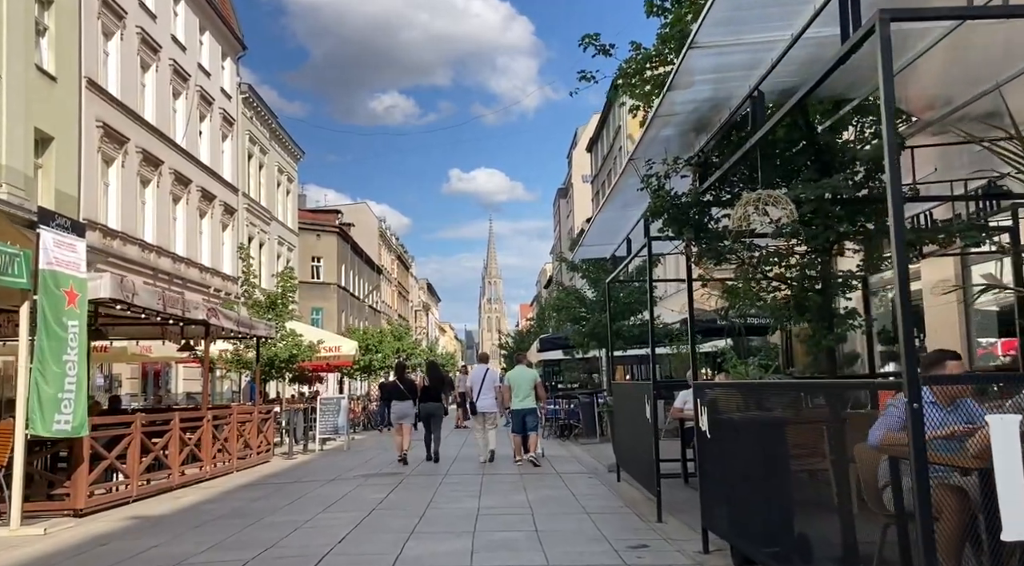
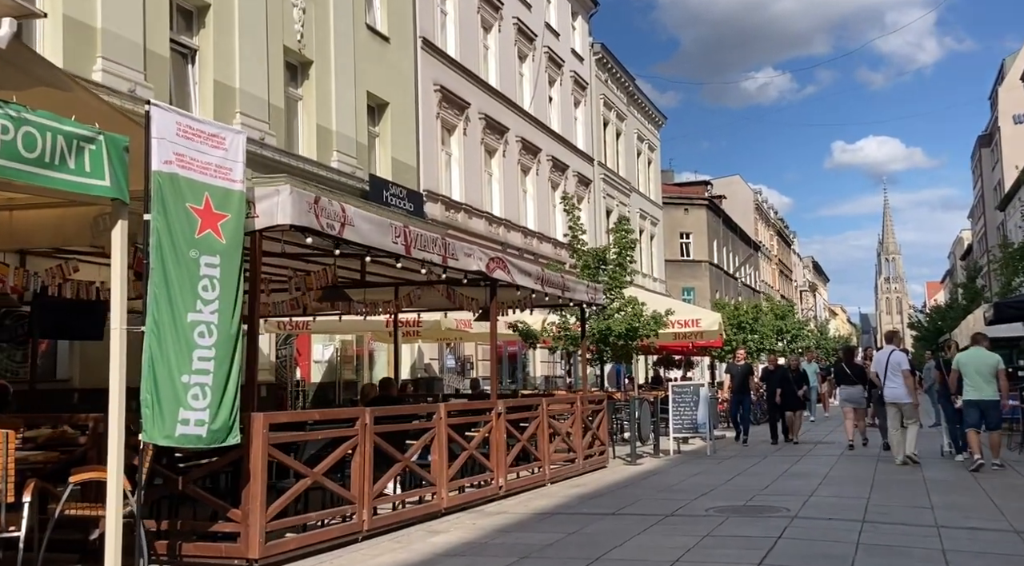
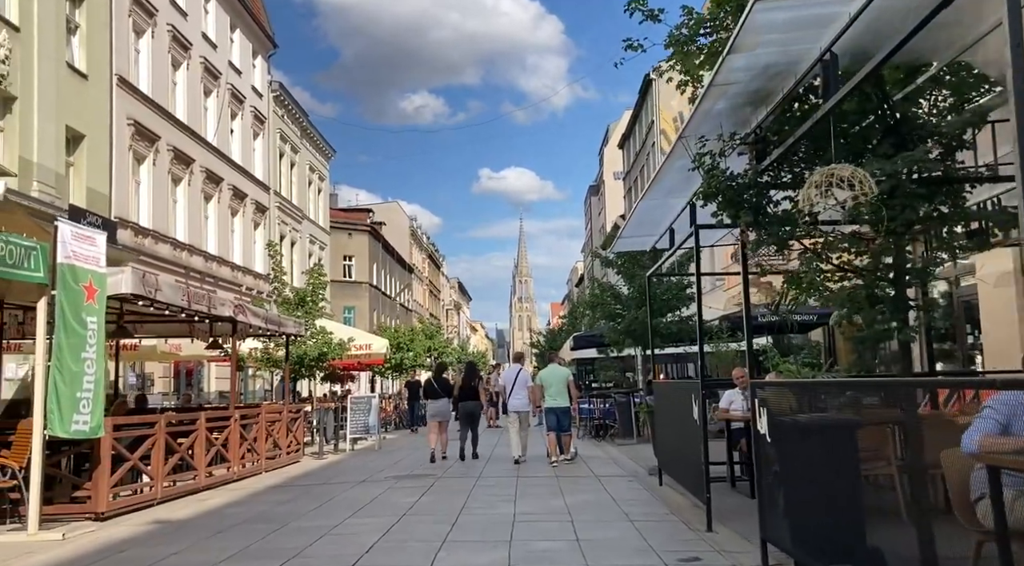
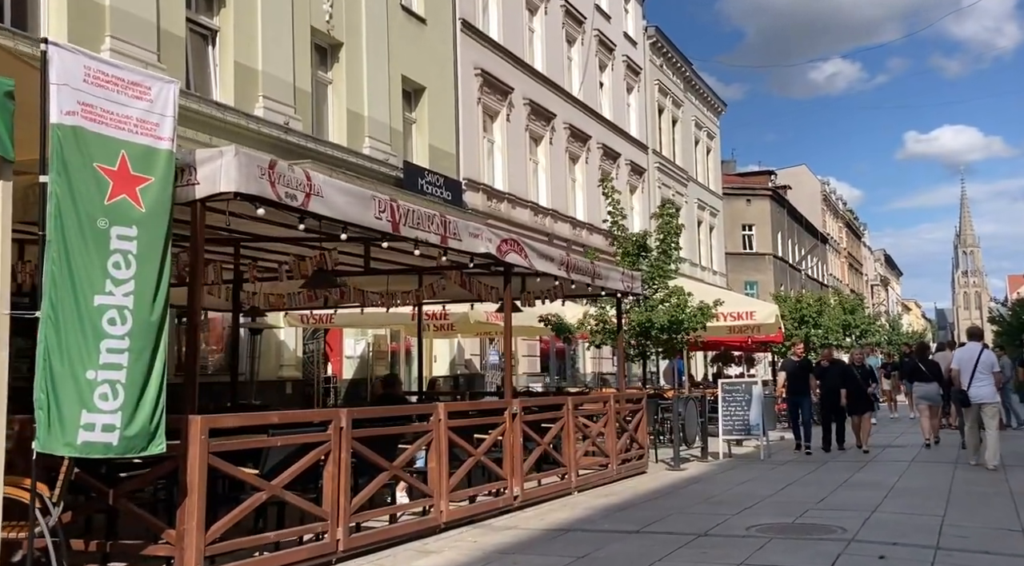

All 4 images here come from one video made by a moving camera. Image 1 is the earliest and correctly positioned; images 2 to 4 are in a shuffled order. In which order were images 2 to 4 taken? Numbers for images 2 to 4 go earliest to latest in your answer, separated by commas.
3, 2, 4
